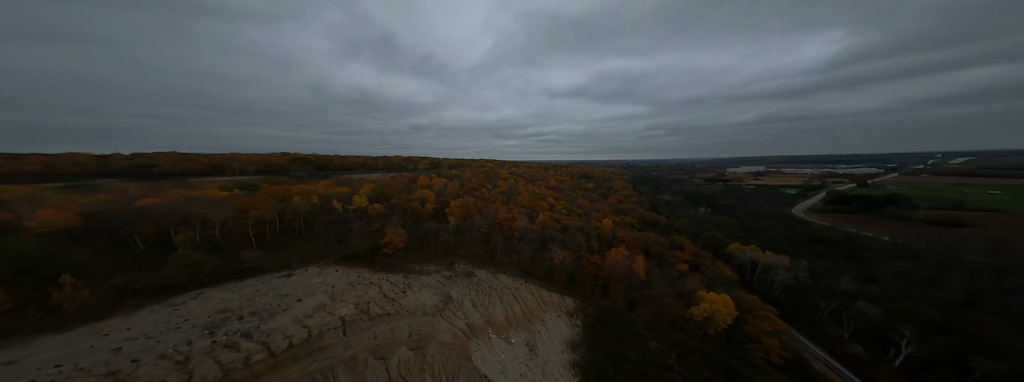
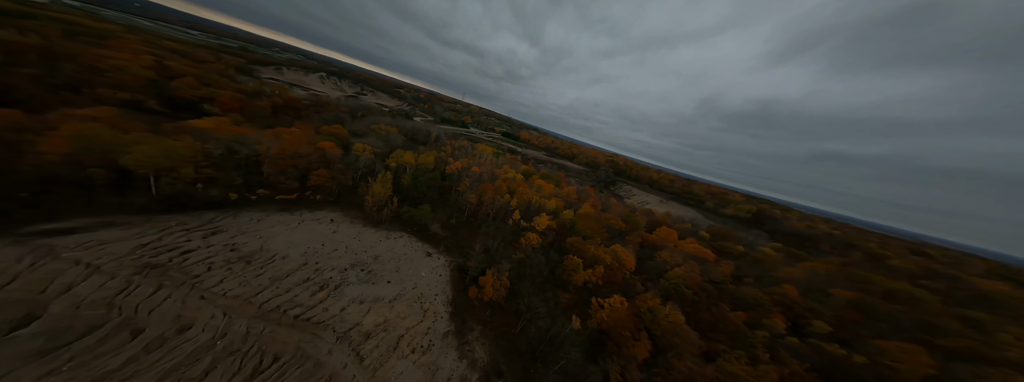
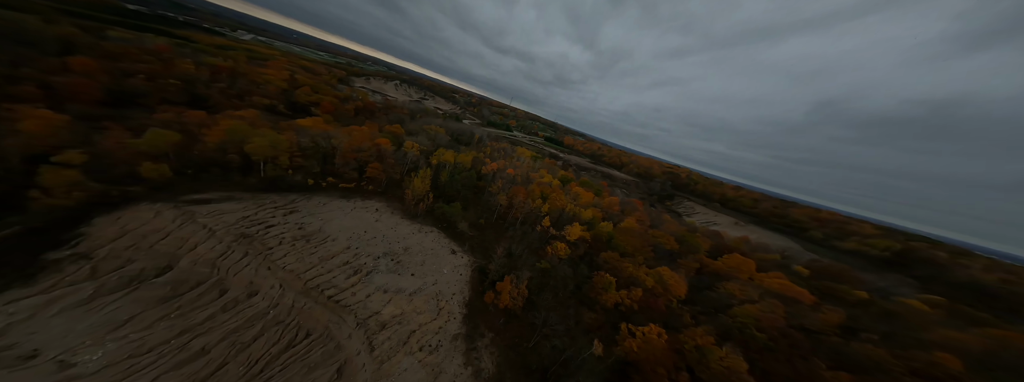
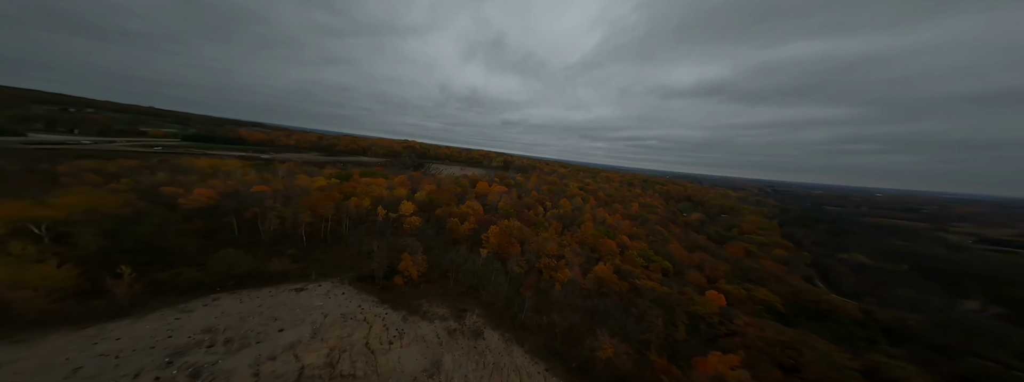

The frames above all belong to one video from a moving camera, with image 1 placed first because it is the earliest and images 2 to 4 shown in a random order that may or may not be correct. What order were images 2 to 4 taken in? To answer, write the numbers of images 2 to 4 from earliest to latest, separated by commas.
4, 2, 3
